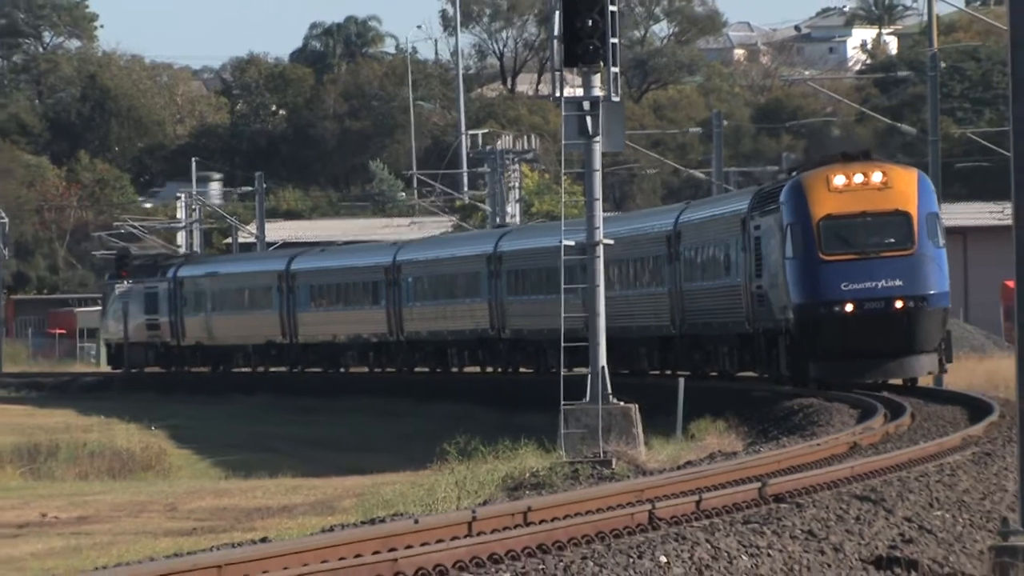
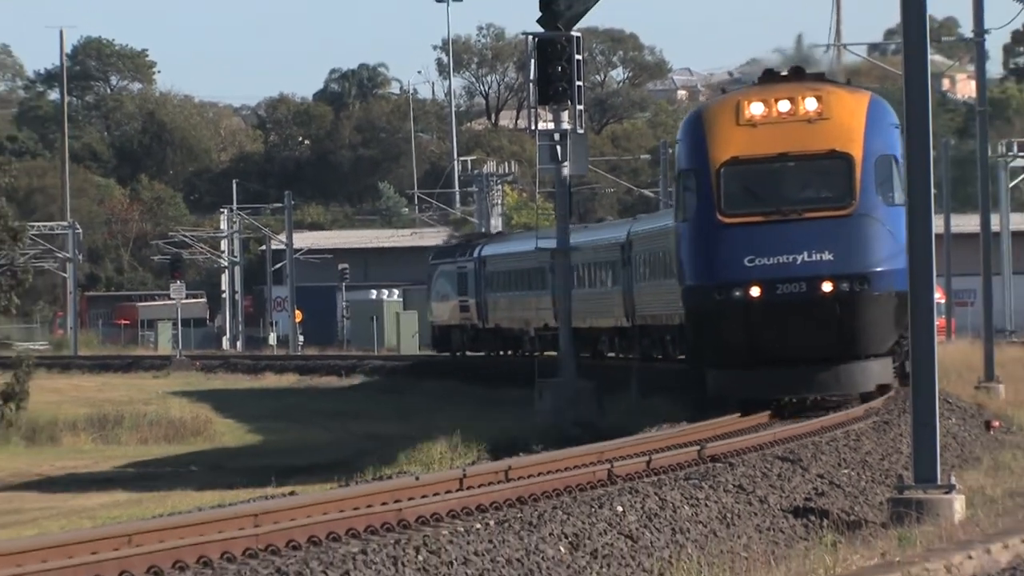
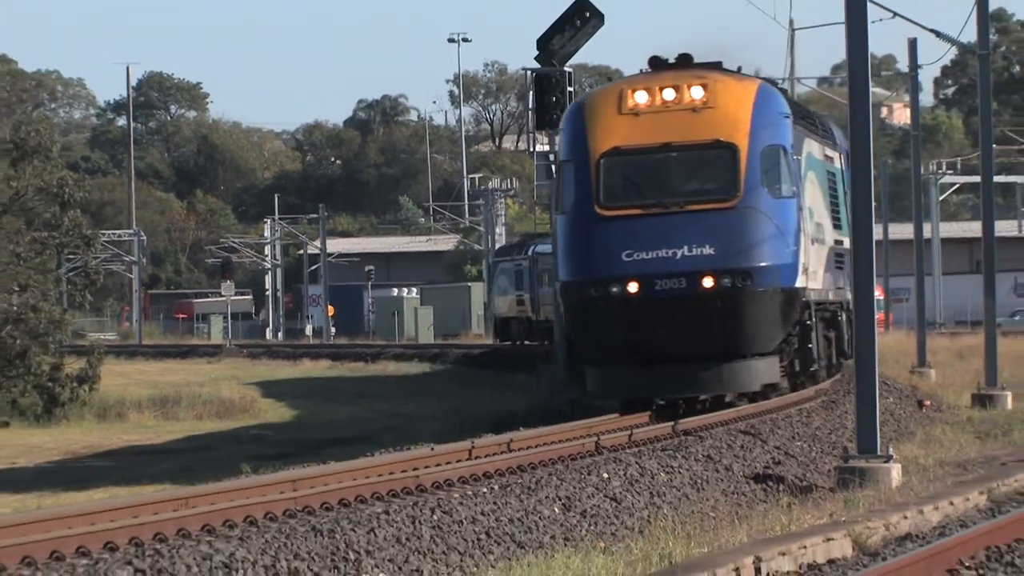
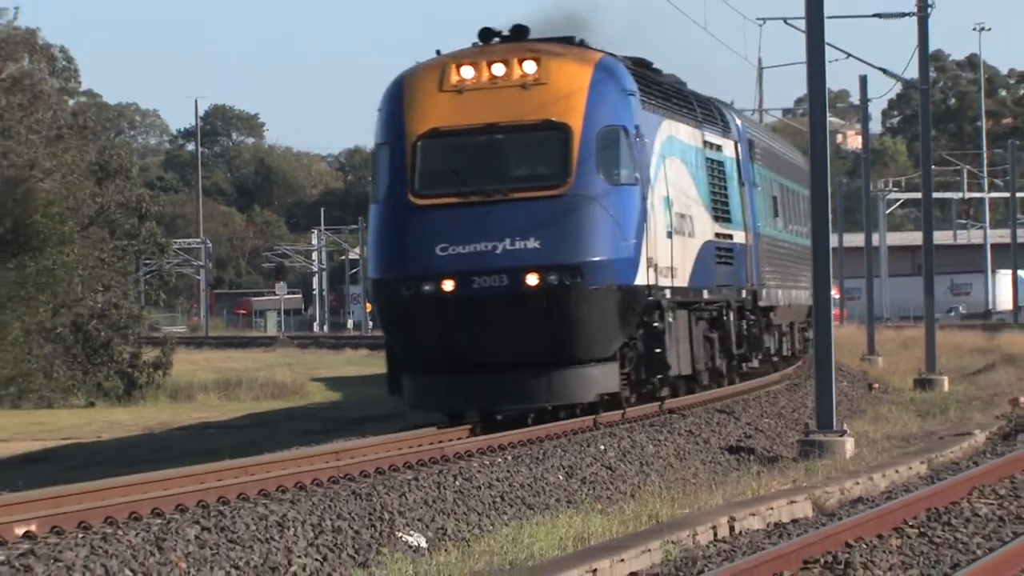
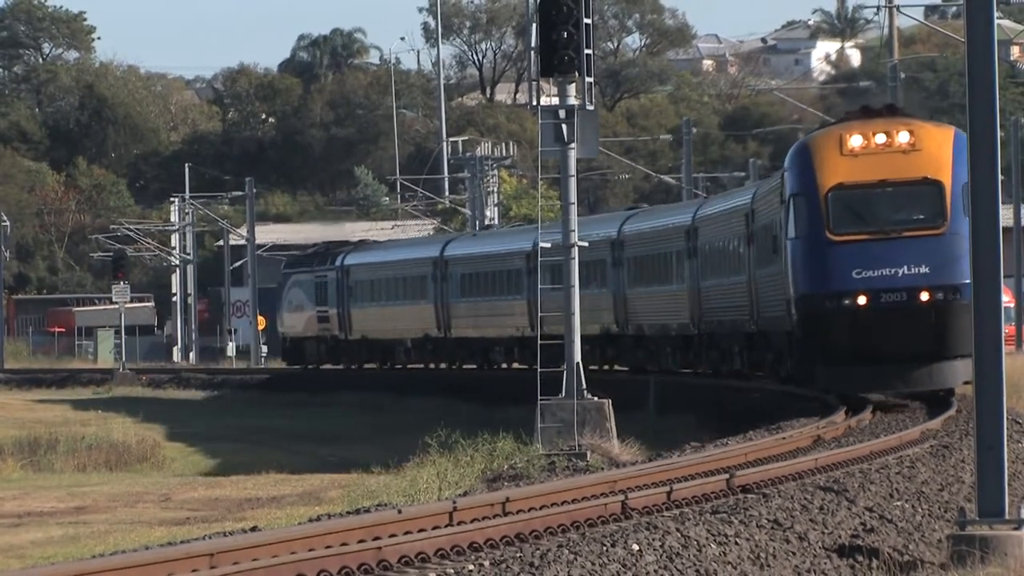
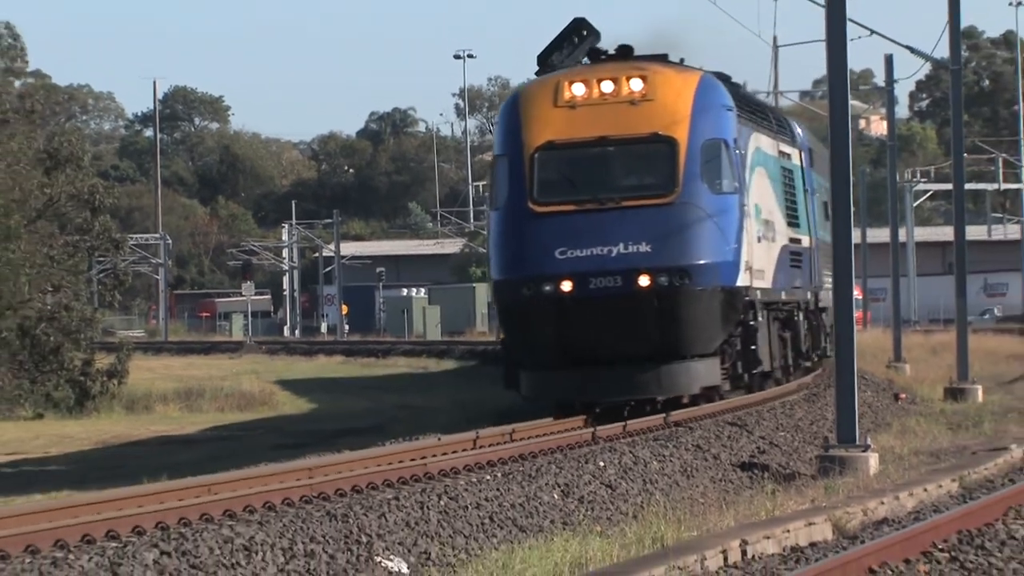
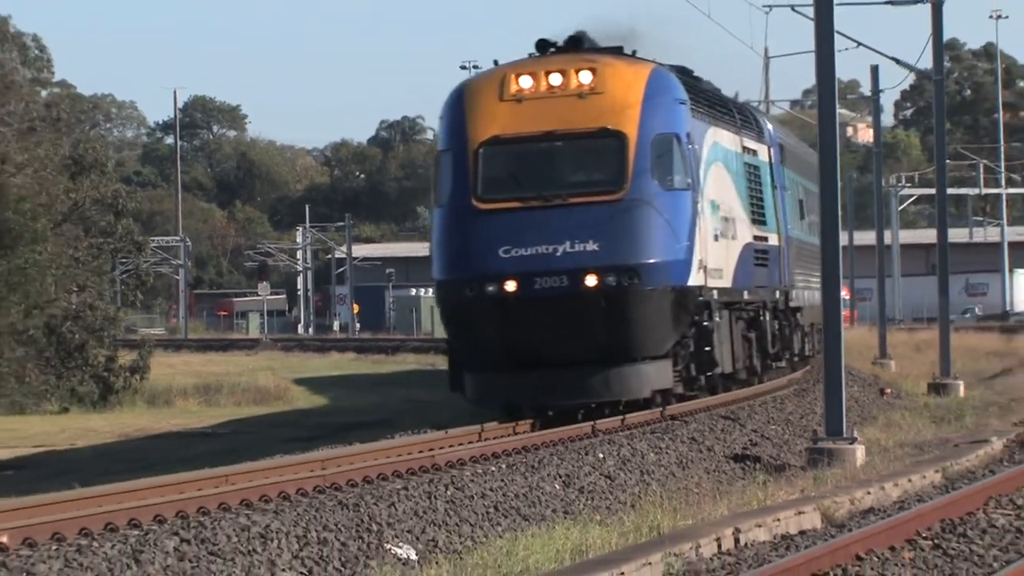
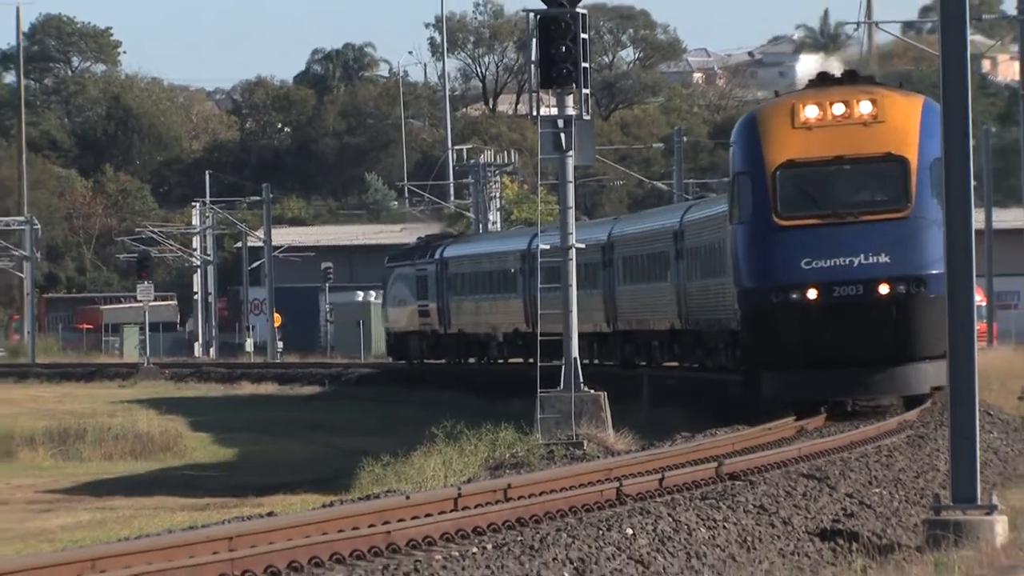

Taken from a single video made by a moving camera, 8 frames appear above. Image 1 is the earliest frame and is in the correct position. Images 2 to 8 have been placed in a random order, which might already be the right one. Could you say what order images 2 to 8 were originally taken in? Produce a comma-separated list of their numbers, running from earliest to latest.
5, 8, 2, 3, 6, 7, 4
